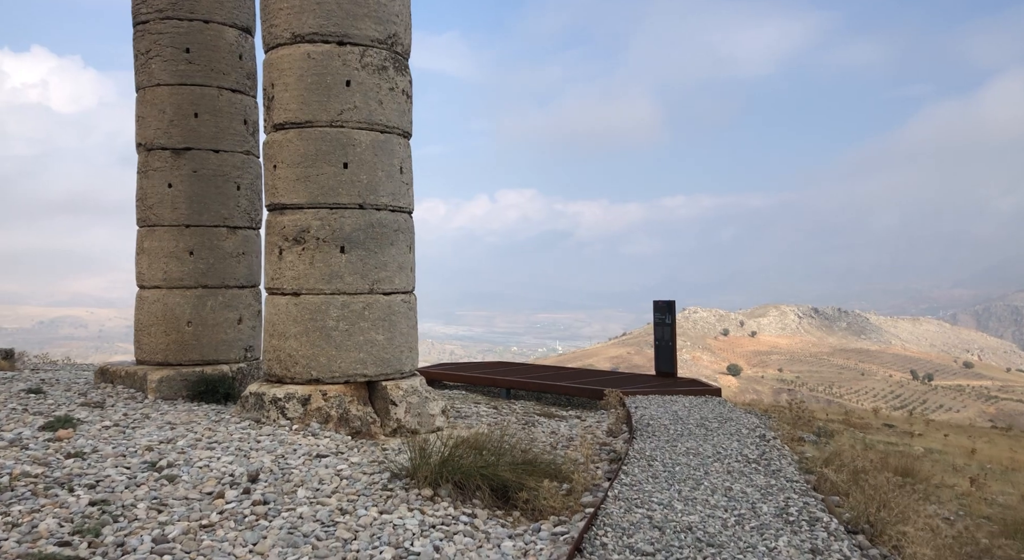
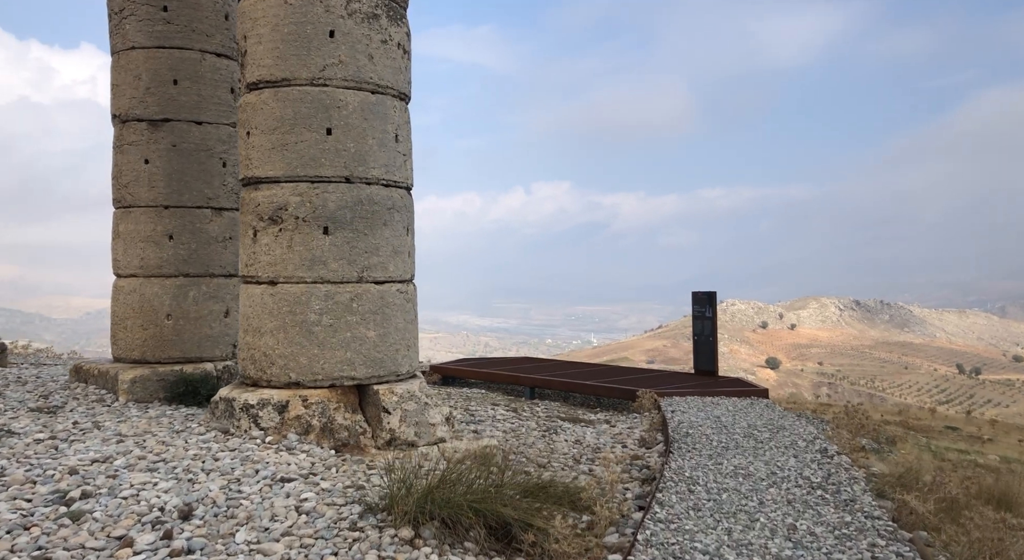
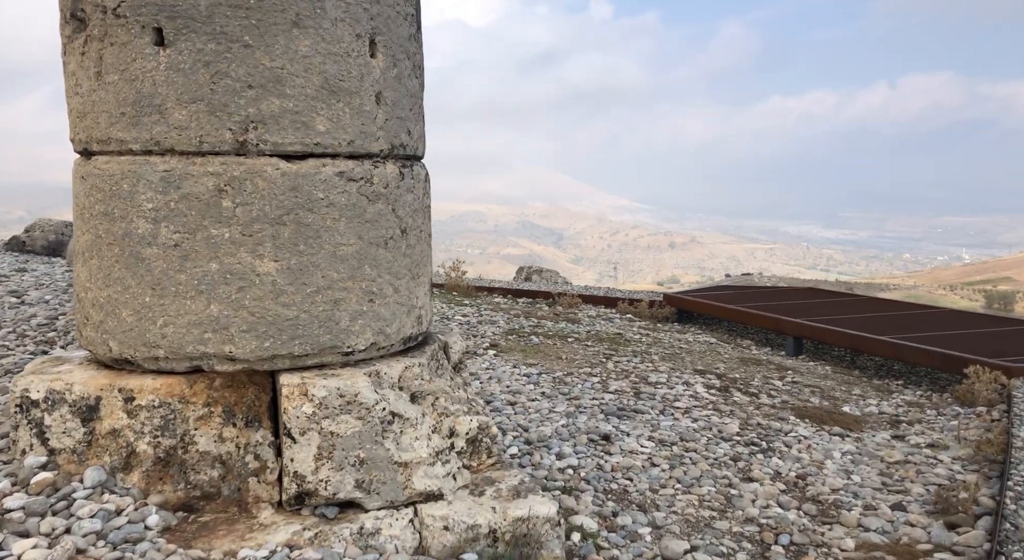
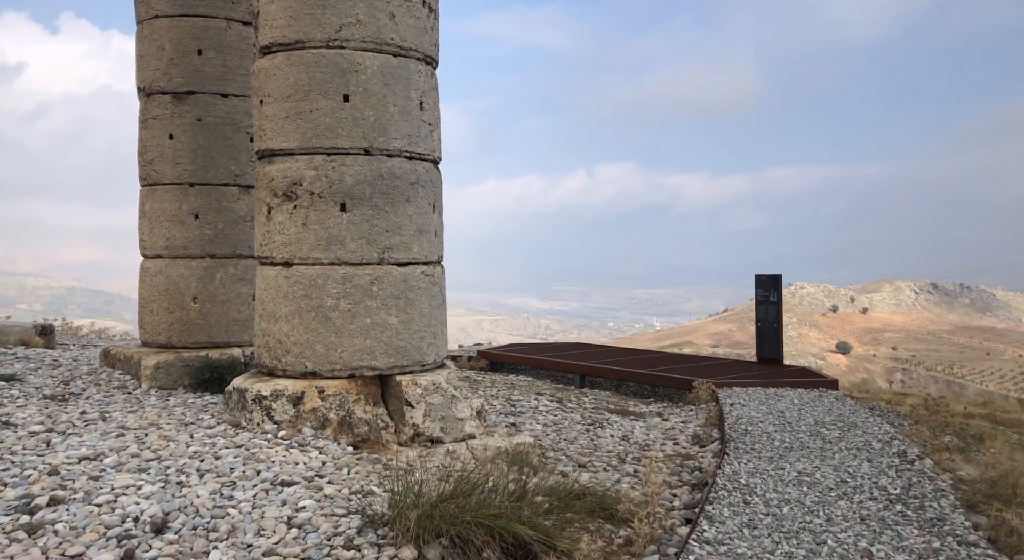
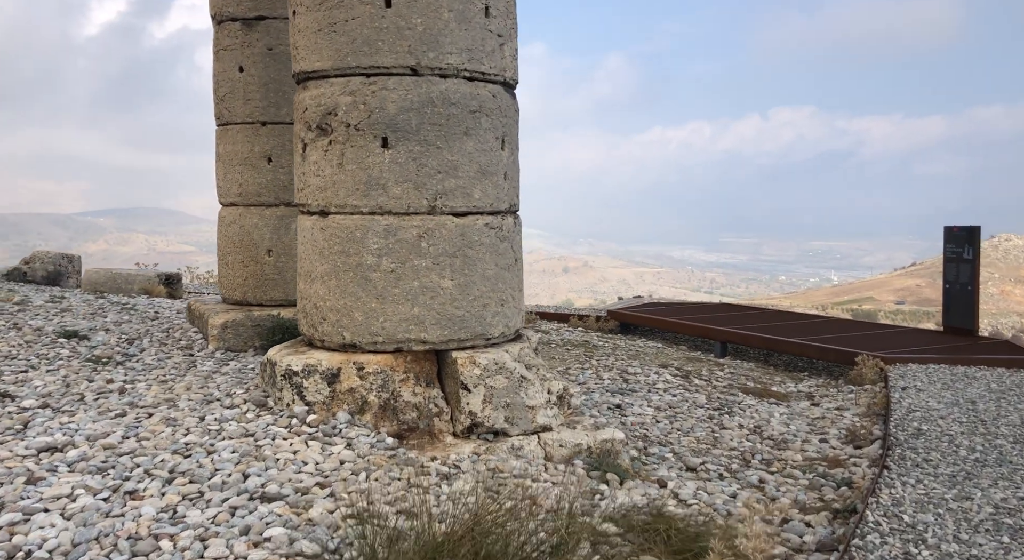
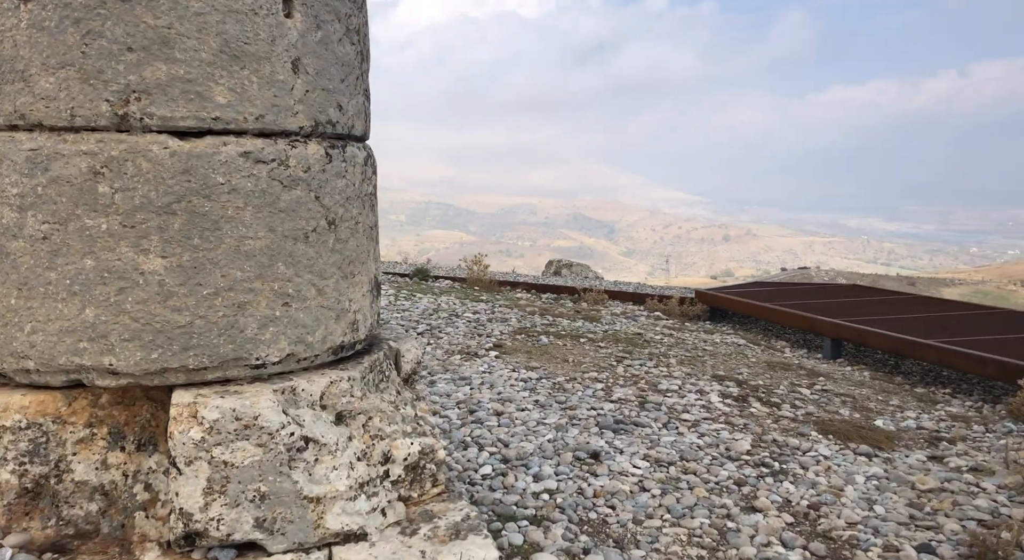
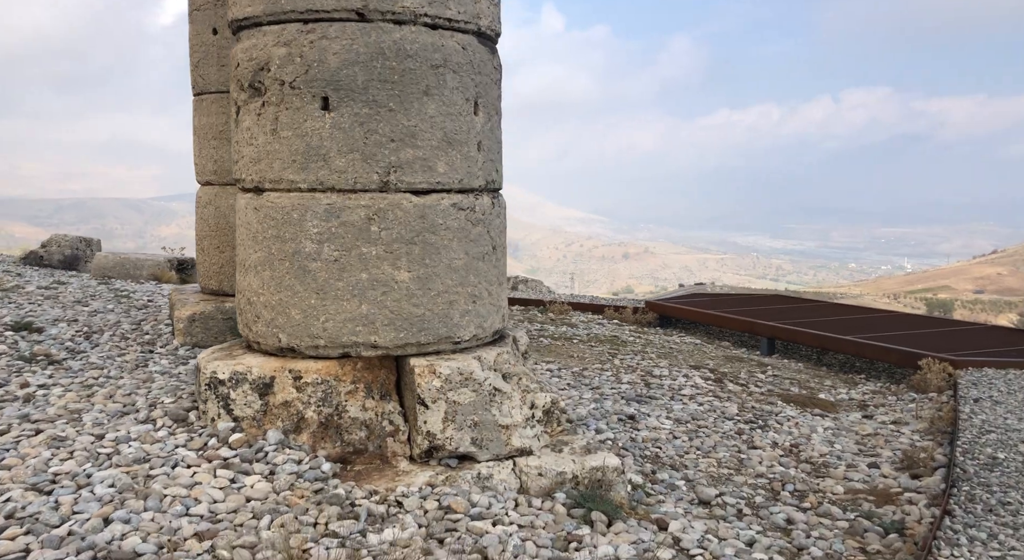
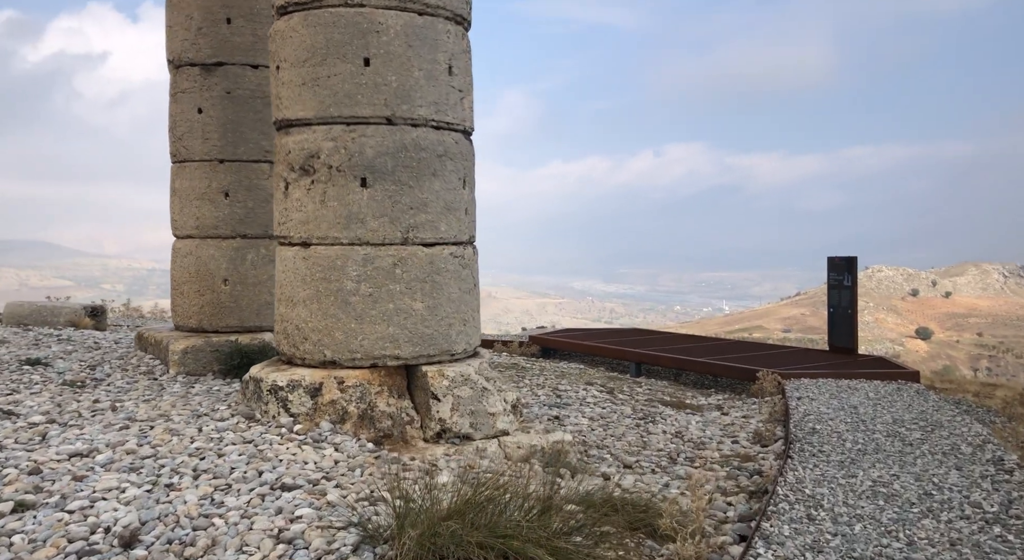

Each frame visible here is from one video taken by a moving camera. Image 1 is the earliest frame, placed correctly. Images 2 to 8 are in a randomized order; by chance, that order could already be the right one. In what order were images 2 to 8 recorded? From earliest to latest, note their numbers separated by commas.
2, 4, 8, 5, 7, 3, 6
